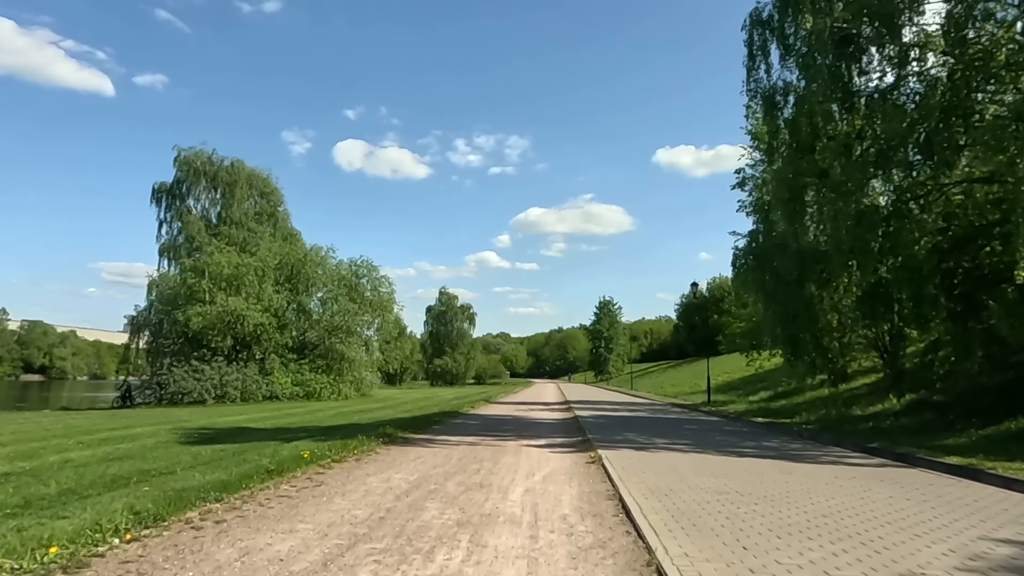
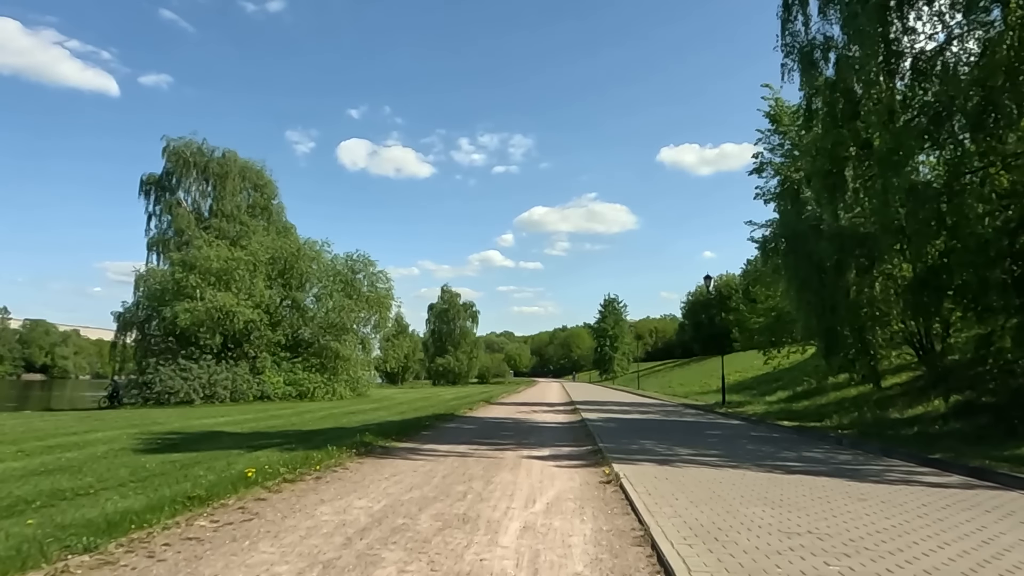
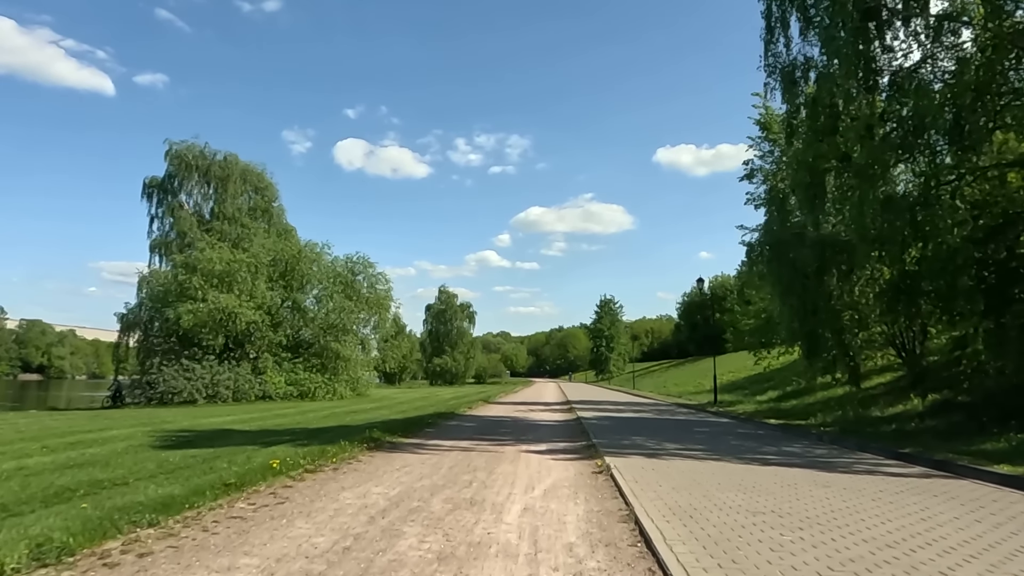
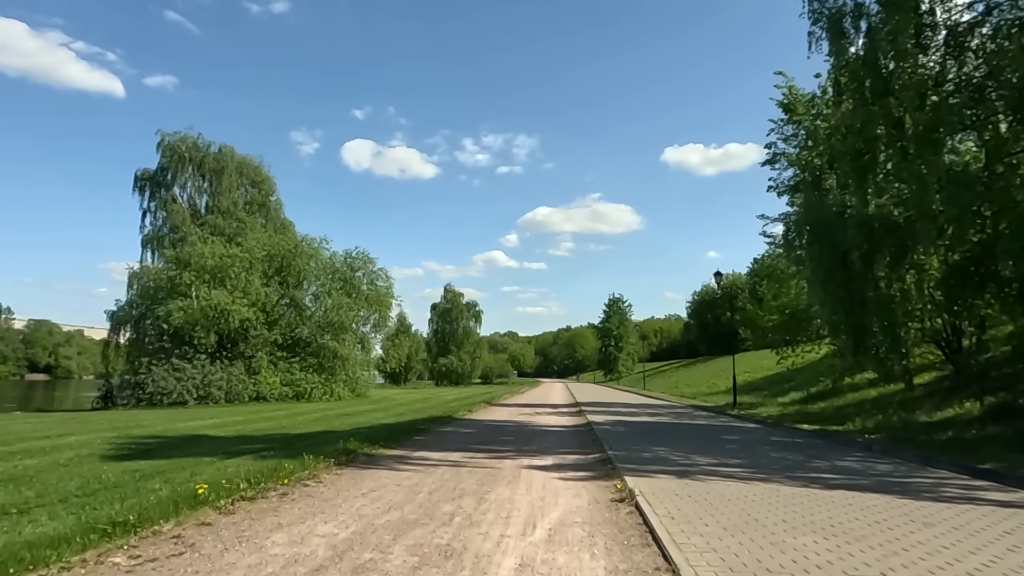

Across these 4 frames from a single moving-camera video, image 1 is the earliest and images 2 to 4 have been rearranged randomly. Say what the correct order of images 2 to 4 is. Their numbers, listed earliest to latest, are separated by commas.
3, 2, 4
